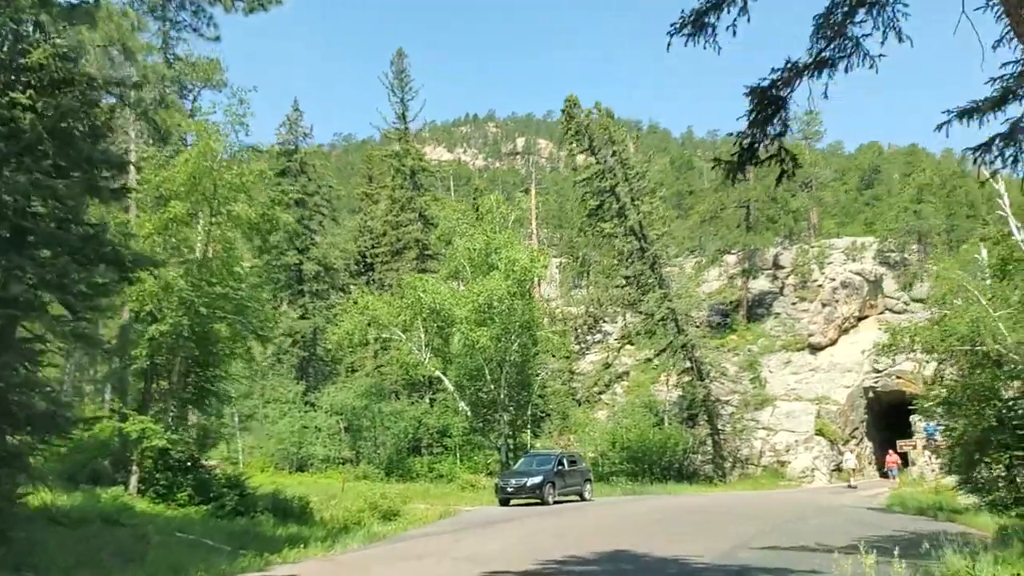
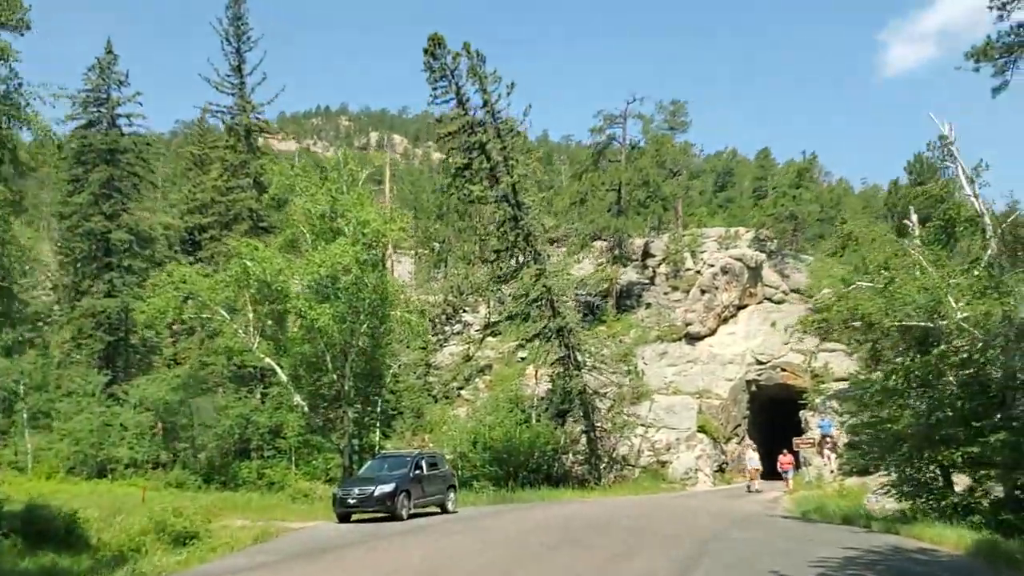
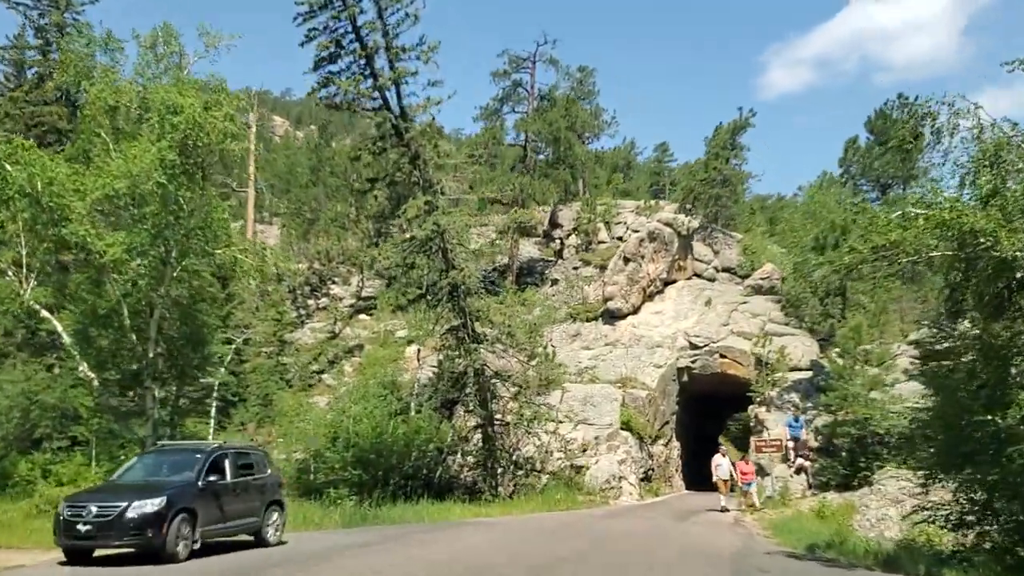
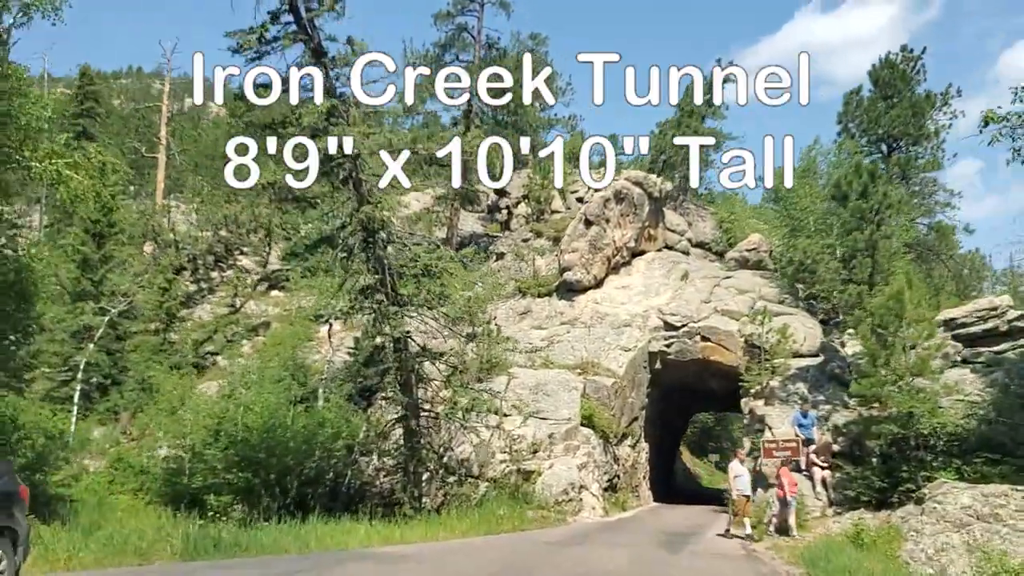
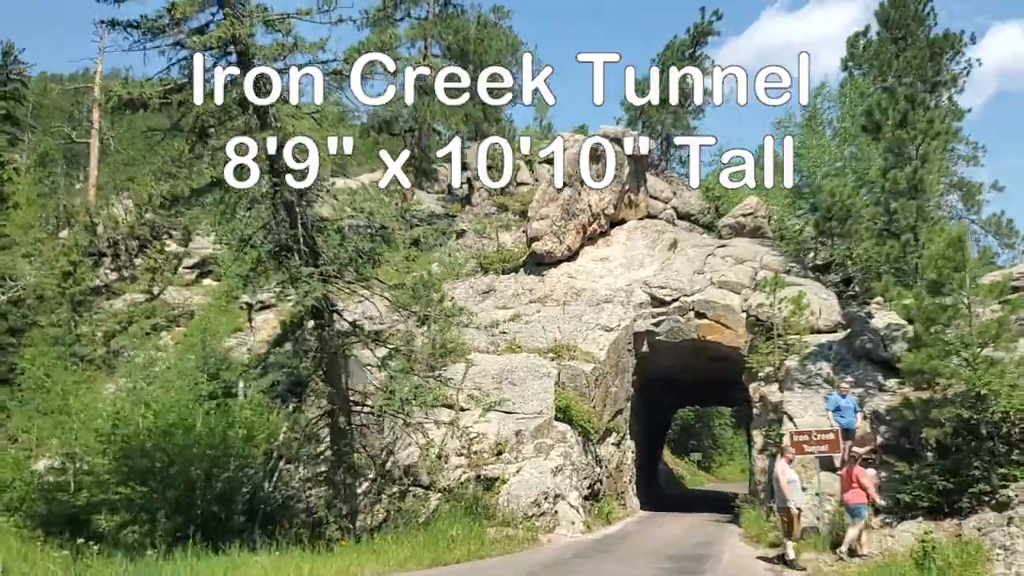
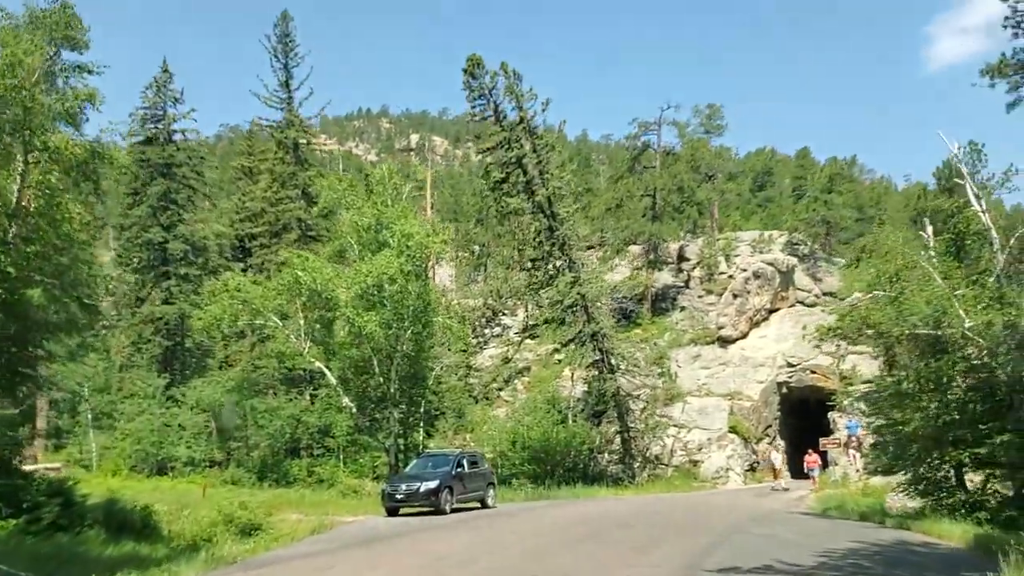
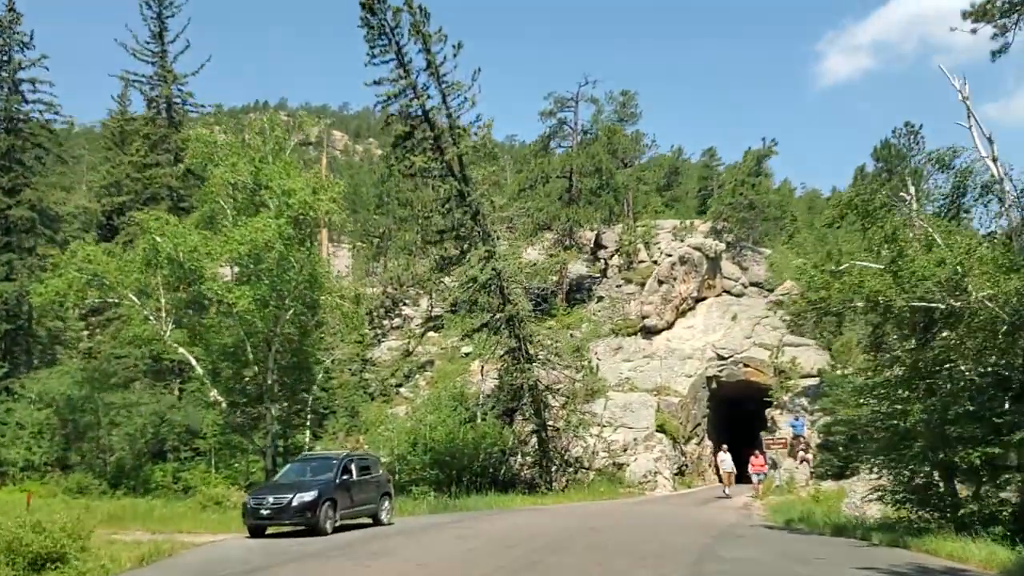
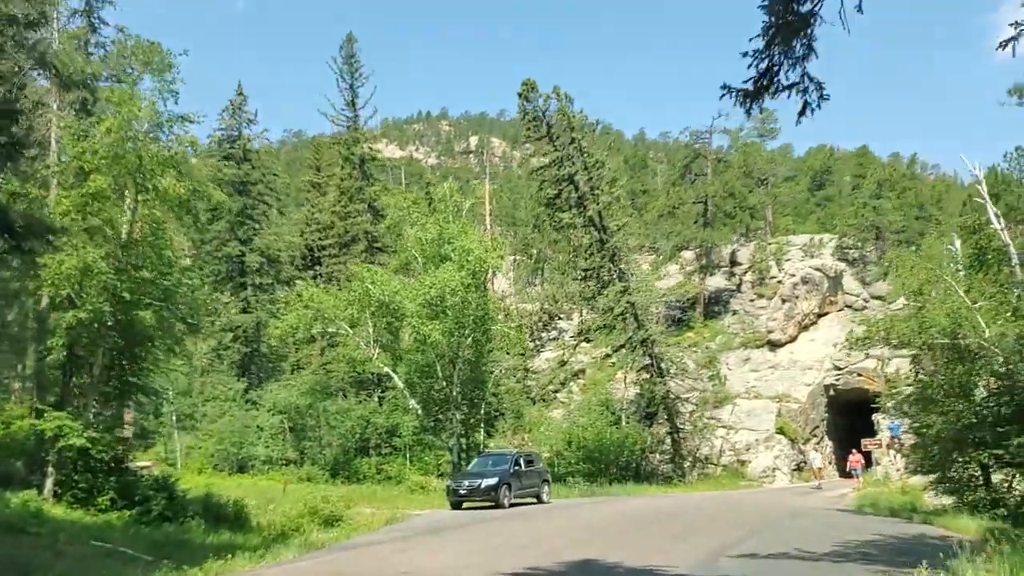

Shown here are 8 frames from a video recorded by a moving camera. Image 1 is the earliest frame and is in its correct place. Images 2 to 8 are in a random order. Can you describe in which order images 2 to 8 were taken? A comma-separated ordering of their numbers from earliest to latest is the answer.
8, 6, 2, 7, 3, 4, 5
